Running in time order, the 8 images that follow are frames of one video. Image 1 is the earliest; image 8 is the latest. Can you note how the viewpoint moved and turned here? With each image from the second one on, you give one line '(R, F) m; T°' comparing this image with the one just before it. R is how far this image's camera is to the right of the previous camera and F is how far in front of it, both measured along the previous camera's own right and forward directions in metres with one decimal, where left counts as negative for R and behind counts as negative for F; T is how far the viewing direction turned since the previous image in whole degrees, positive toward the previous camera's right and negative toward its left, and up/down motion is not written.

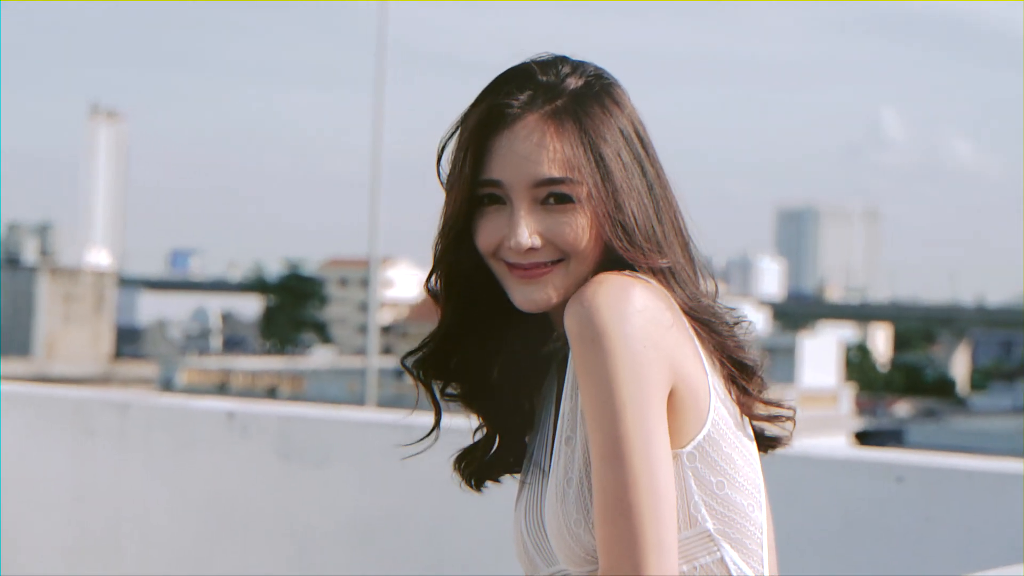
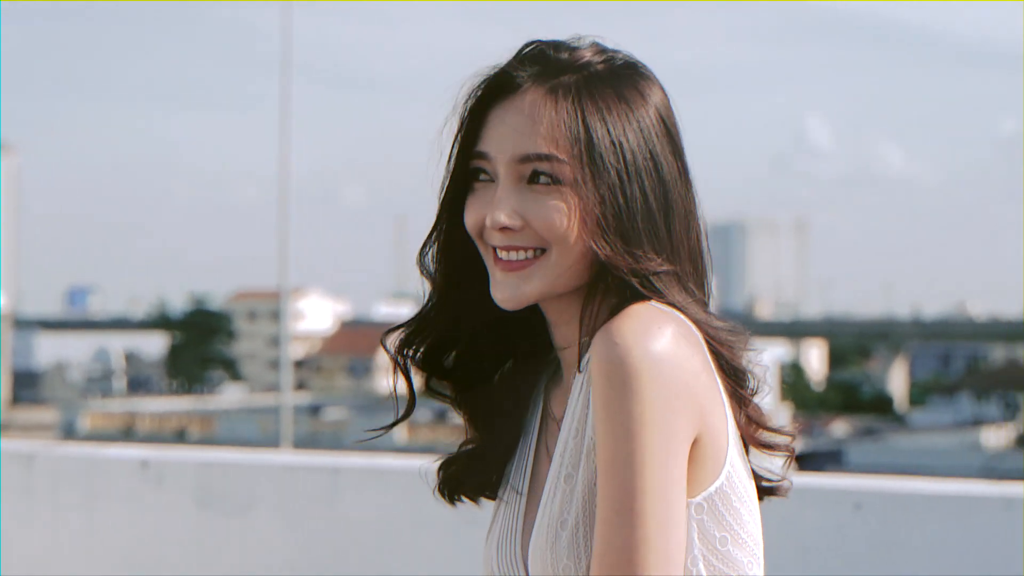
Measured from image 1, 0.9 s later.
(+0.6, 0.0) m; -15°
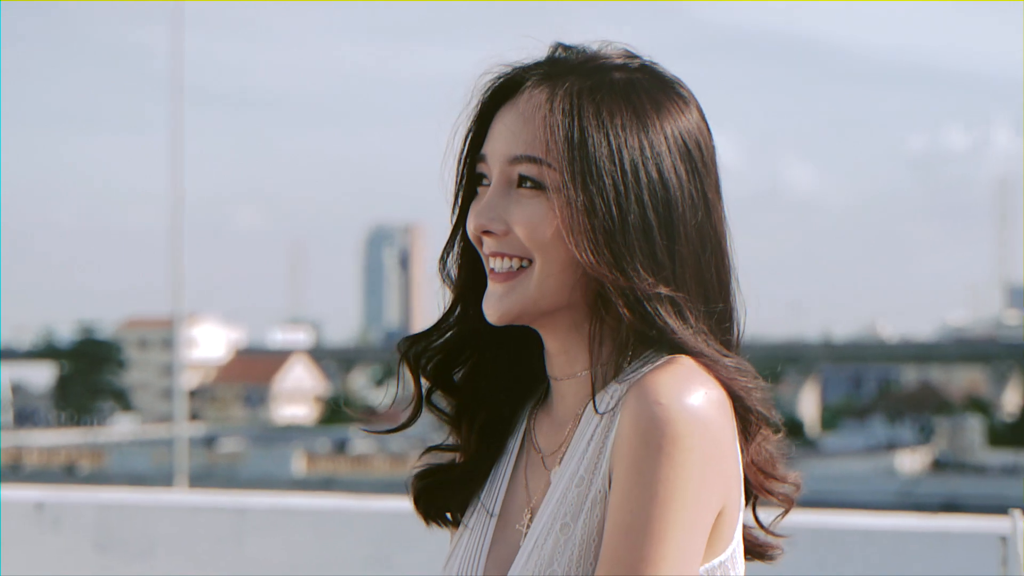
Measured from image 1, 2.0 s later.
(-0.1, +0.1) m; +6°
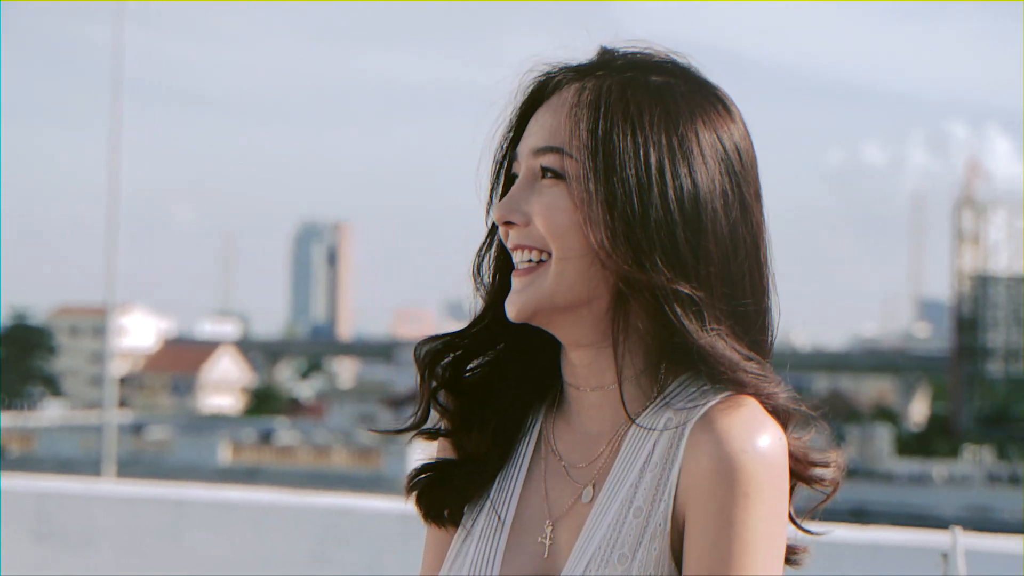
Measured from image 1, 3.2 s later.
(-0.1, -0.1) m; +4°
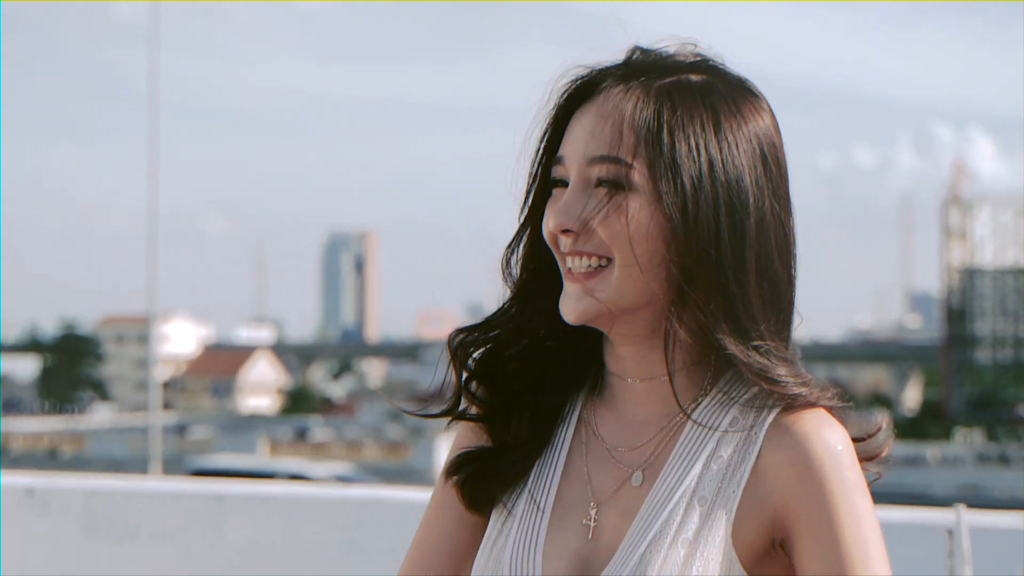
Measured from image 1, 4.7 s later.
(+0.1, -0.3) m; -2°
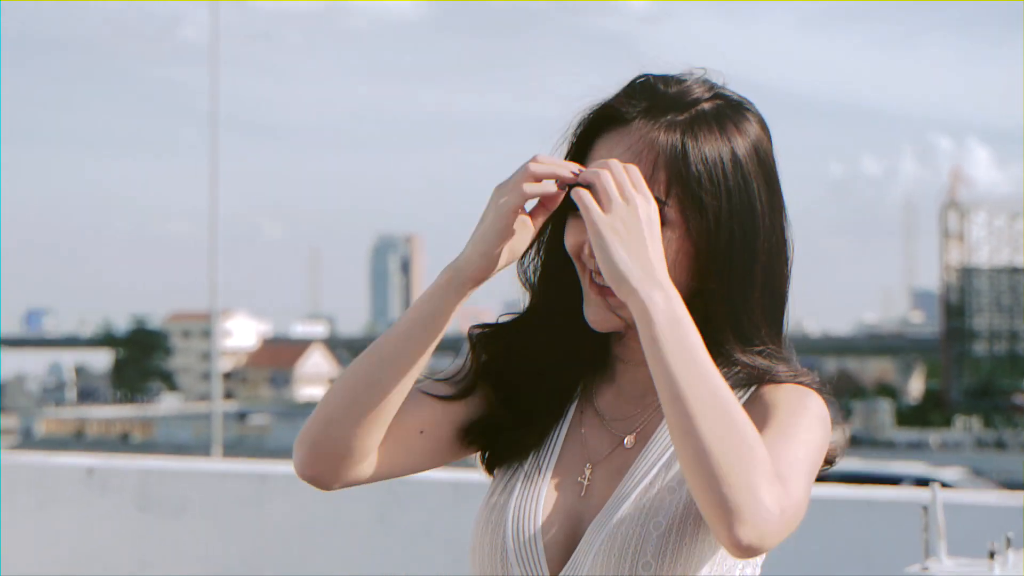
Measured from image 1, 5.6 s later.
(+0.2, -0.4) m; -3°
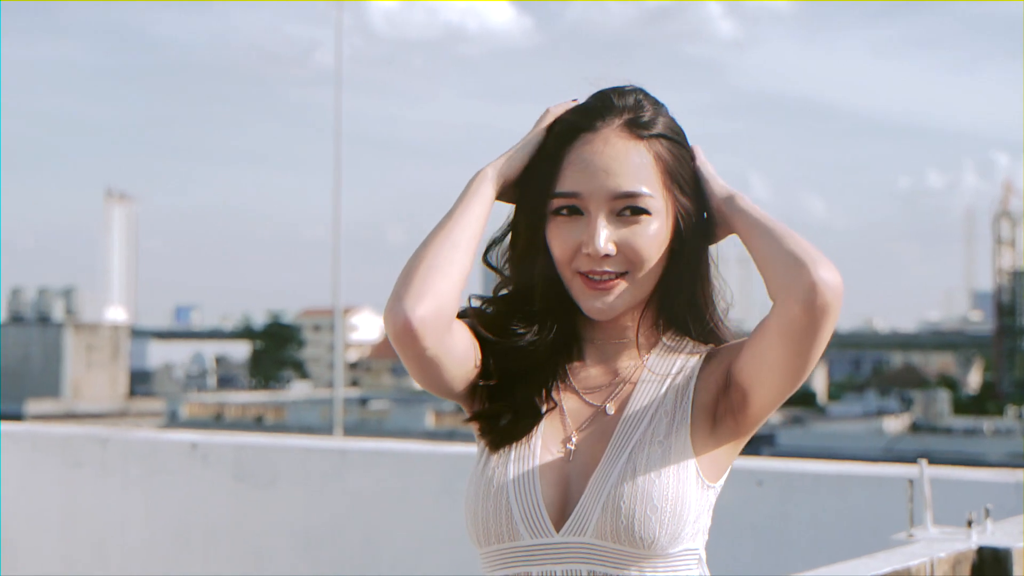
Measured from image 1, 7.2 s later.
(+0.3, -0.5) m; -7°
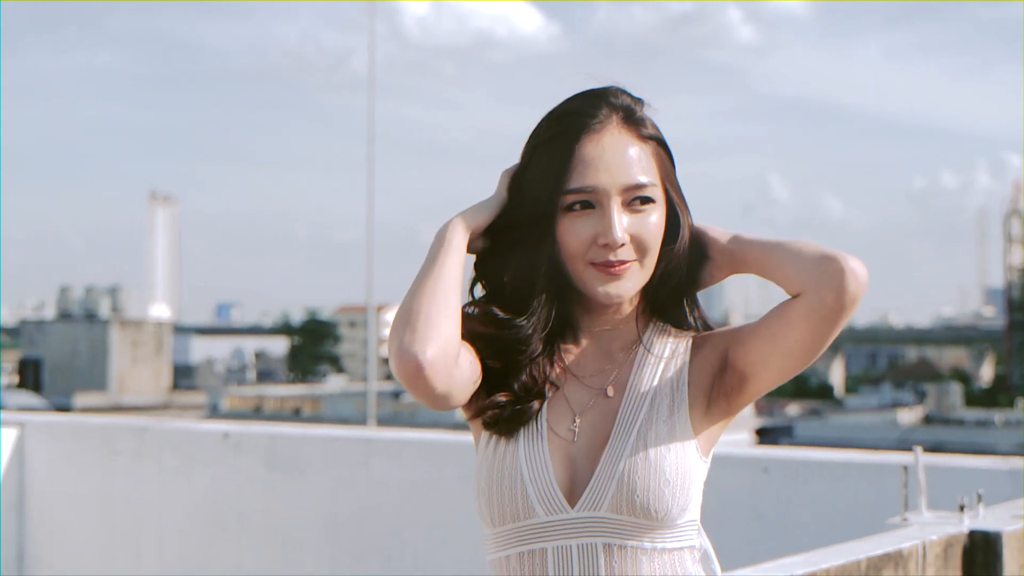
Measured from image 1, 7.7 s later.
(+0.1, -0.2) m; -2°
